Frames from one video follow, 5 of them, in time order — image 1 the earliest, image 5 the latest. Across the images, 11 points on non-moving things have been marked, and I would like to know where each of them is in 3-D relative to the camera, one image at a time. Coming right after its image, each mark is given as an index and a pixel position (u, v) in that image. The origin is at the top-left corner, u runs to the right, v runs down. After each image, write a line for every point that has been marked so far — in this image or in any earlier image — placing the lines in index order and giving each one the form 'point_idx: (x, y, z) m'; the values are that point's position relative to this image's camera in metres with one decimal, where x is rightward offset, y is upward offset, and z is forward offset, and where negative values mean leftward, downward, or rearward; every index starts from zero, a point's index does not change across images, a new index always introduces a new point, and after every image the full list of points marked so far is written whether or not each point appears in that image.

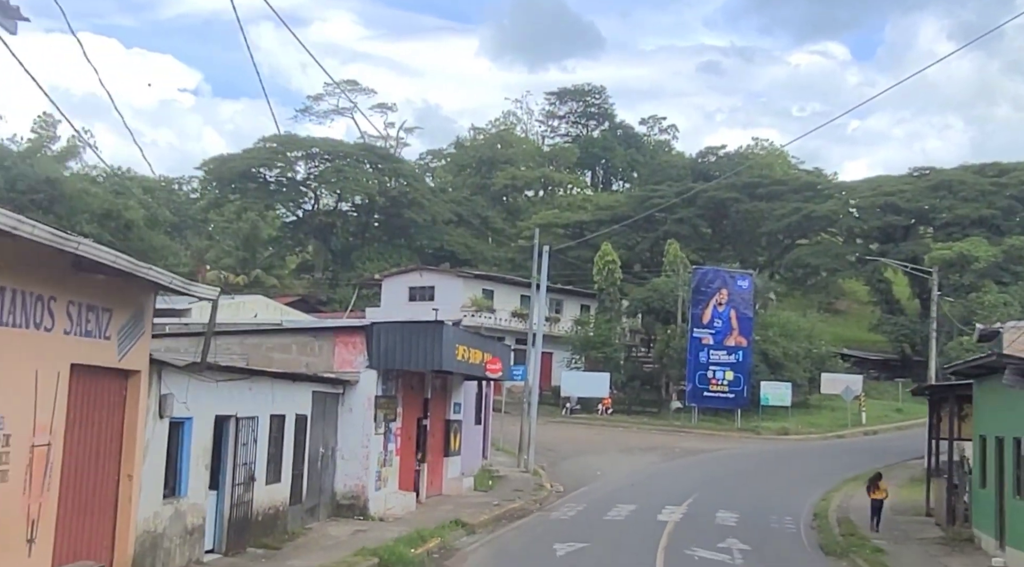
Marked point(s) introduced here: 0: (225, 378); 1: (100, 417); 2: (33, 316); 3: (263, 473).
0: (-3.7, -1.2, +15.4) m
1: (-4.0, -1.3, +11.8) m
2: (-3.9, -0.3, +9.9) m
3: (-3.6, -2.7, +17.3) m
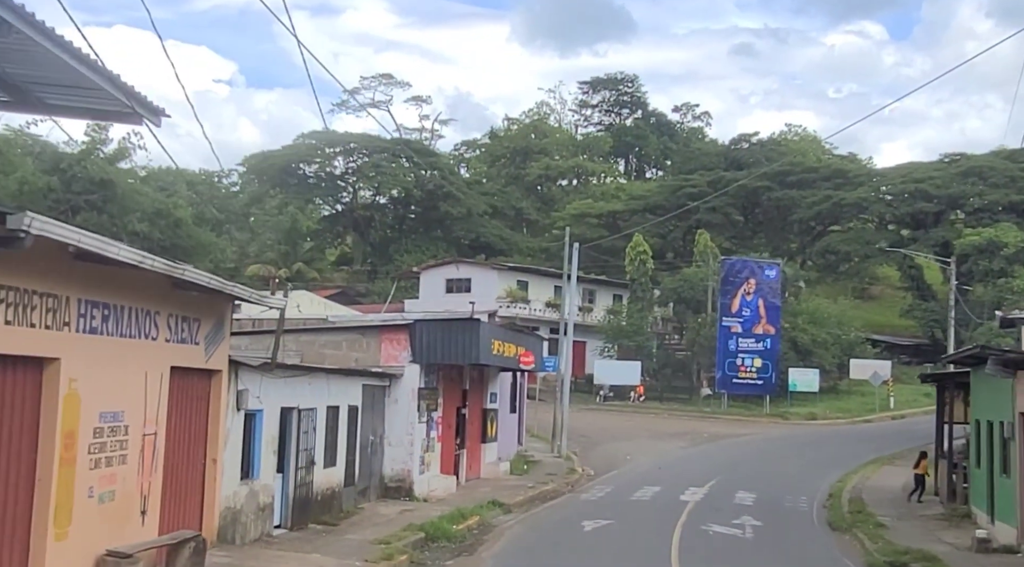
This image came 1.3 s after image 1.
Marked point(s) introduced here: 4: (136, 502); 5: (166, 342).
0: (-3.2, -1.3, +17.5) m
1: (-3.7, -1.5, +13.9) m
2: (-3.7, -0.4, +12.1) m
3: (-3.1, -2.8, +19.4) m
4: (-3.8, -2.2, +12.1) m
5: (-3.6, -0.6, +12.7) m
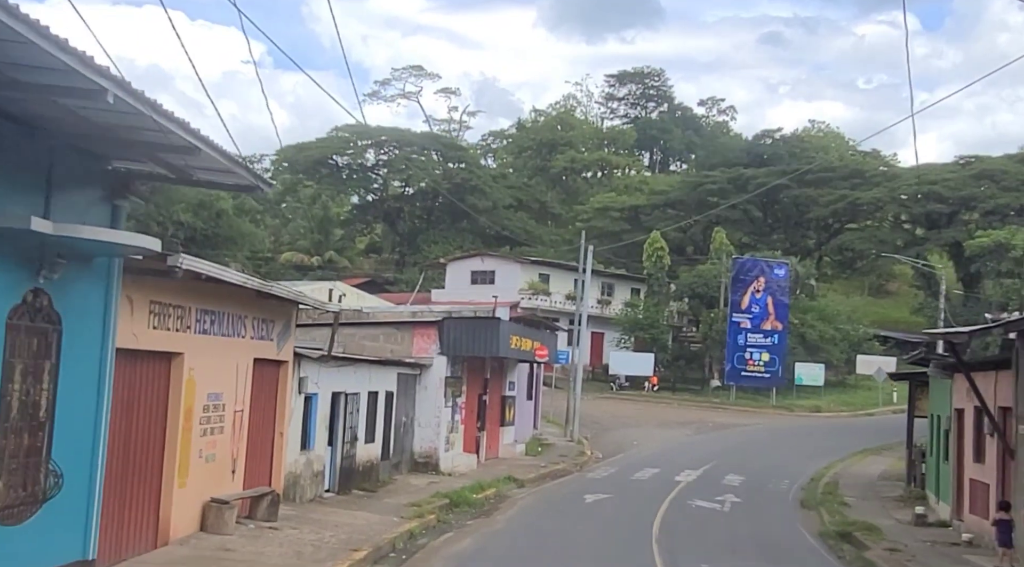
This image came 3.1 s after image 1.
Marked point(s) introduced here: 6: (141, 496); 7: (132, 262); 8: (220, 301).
0: (-3.0, -1.4, +21.1) m
1: (-3.6, -1.6, +17.5) m
2: (-3.5, -0.6, +15.6) m
3: (-2.8, -2.9, +23.0) m
4: (-3.7, -2.3, +15.6) m
5: (-3.5, -0.8, +16.2) m
6: (-4.0, -2.3, +13.1) m
7: (-3.7, +0.2, +11.7) m
8: (-3.6, -0.2, +14.7) m
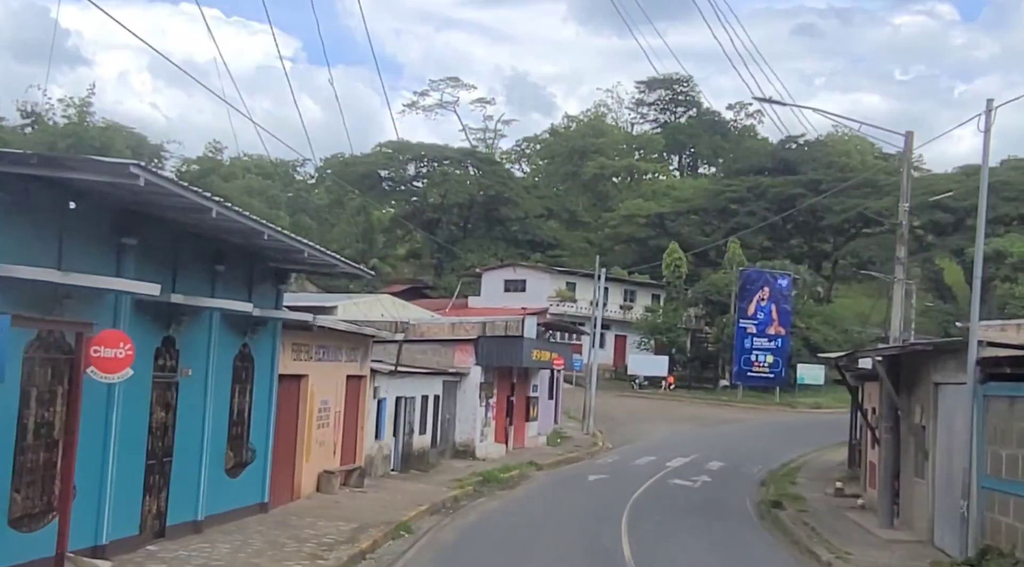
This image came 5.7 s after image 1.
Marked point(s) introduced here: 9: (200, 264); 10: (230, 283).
0: (-2.6, -2.2, +28.4) m
1: (-3.3, -2.4, +24.9) m
2: (-3.3, -1.4, +23.0) m
3: (-2.4, -3.6, +30.3) m
4: (-3.4, -3.1, +23.0) m
5: (-3.3, -1.5, +23.6) m
6: (-3.8, -3.1, +20.5) m
7: (-3.6, -0.6, +19.1) m
8: (-3.3, -1.0, +22.1) m
9: (-3.9, +0.3, +15.1) m
10: (-3.8, 0.0, +16.2) m
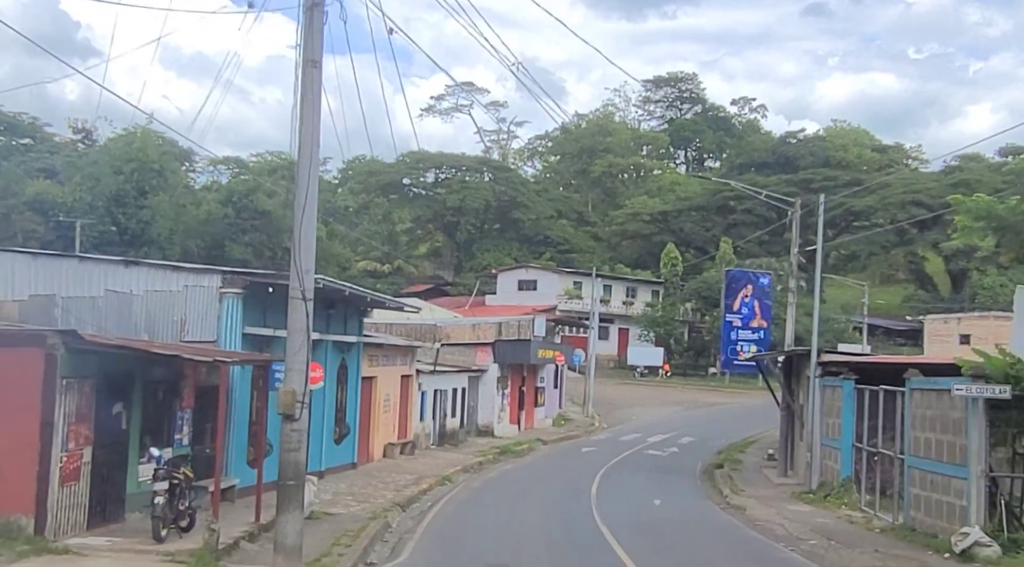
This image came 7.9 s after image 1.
0: (-2.3, -2.8, +37.7) m
1: (-3.0, -3.1, +34.1) m
2: (-3.1, -2.1, +32.2) m
3: (-2.0, -4.2, +39.6) m
4: (-3.2, -3.8, +32.3) m
5: (-3.0, -2.2, +32.8) m
6: (-3.6, -3.9, +29.8) m
7: (-3.4, -1.4, +28.3) m
8: (-3.2, -1.7, +31.3) m
9: (-3.8, -0.5, +24.3) m
10: (-3.7, -0.8, +25.5) m
